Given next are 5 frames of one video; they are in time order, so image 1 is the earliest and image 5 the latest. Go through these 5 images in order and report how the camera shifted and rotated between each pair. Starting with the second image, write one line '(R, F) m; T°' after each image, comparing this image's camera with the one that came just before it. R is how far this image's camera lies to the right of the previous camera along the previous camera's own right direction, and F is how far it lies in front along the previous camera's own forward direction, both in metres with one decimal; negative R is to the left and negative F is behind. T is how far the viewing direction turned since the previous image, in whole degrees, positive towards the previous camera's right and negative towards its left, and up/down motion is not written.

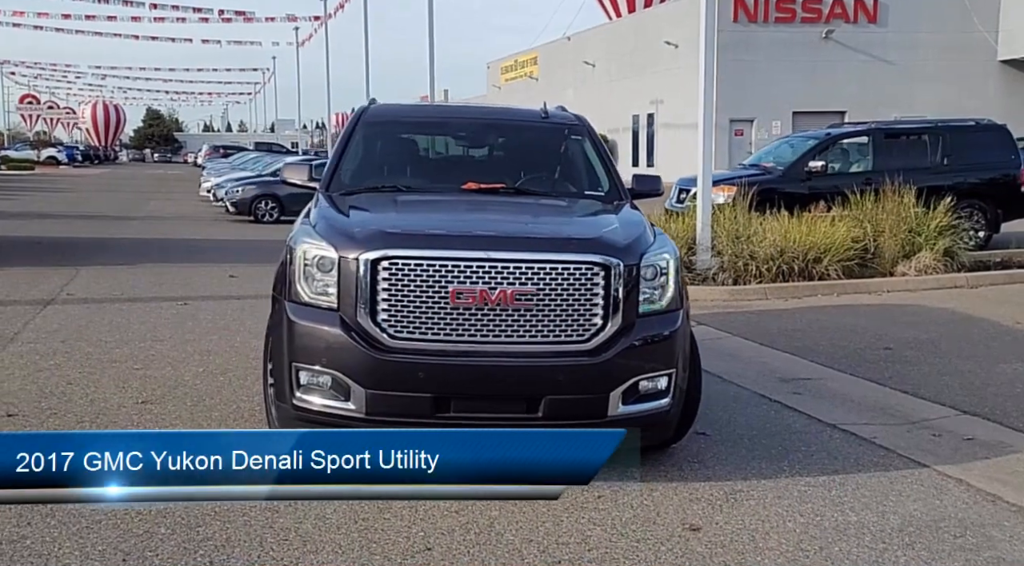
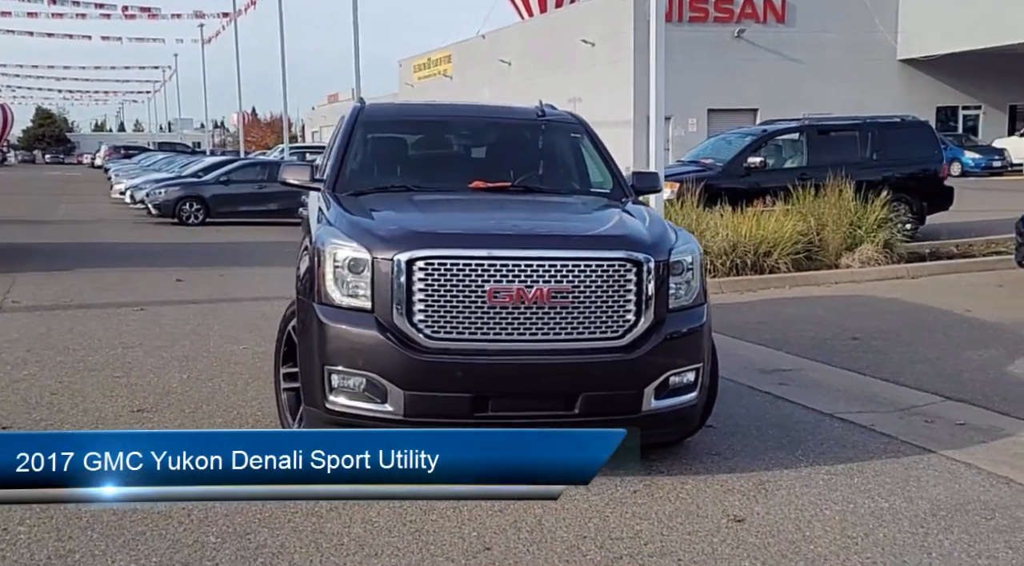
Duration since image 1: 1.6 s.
(-0.6, 0.0) m; +5°
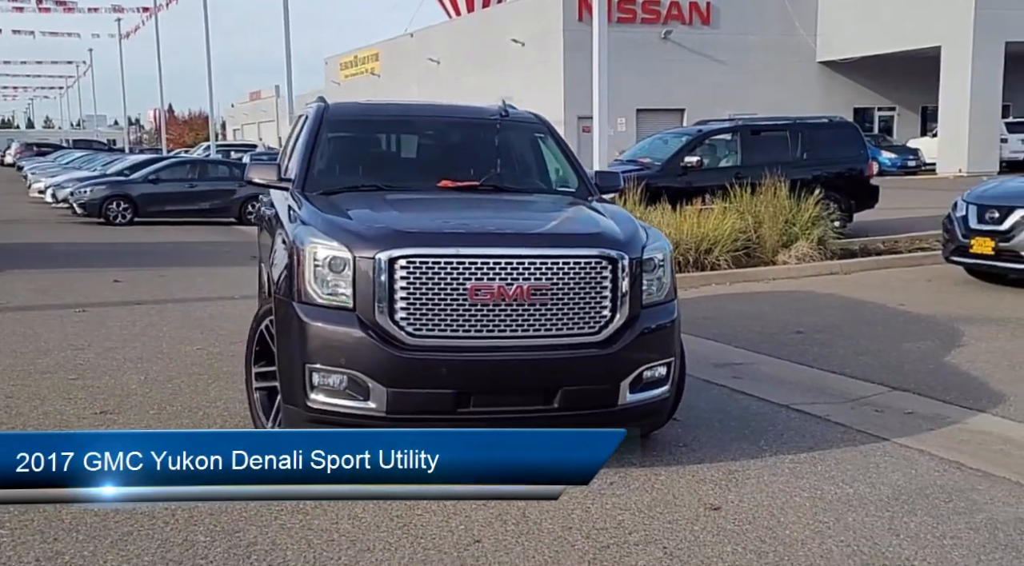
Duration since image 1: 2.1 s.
(-0.3, -0.1) m; +4°
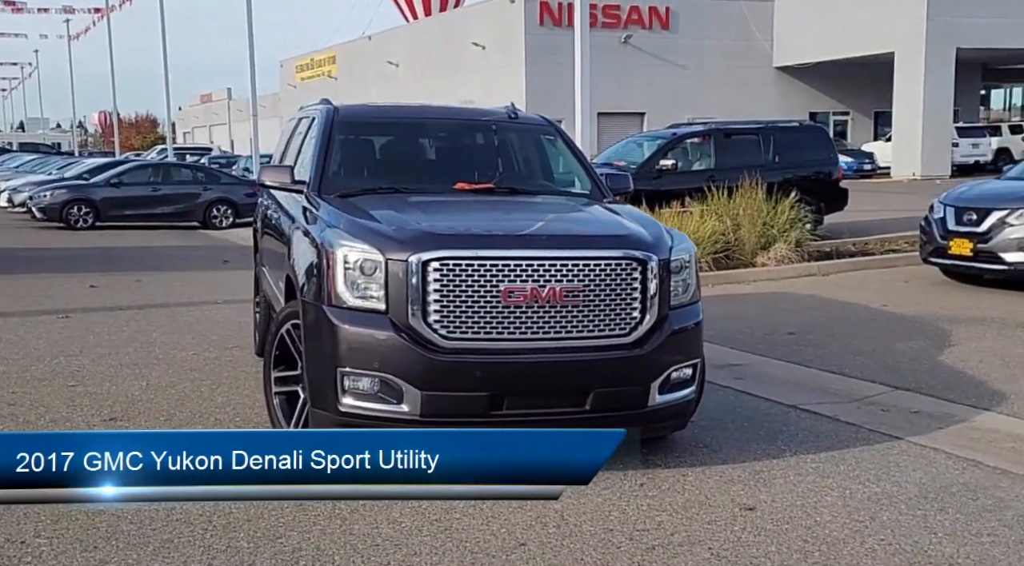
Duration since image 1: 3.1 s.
(-0.4, 0.0) m; +3°
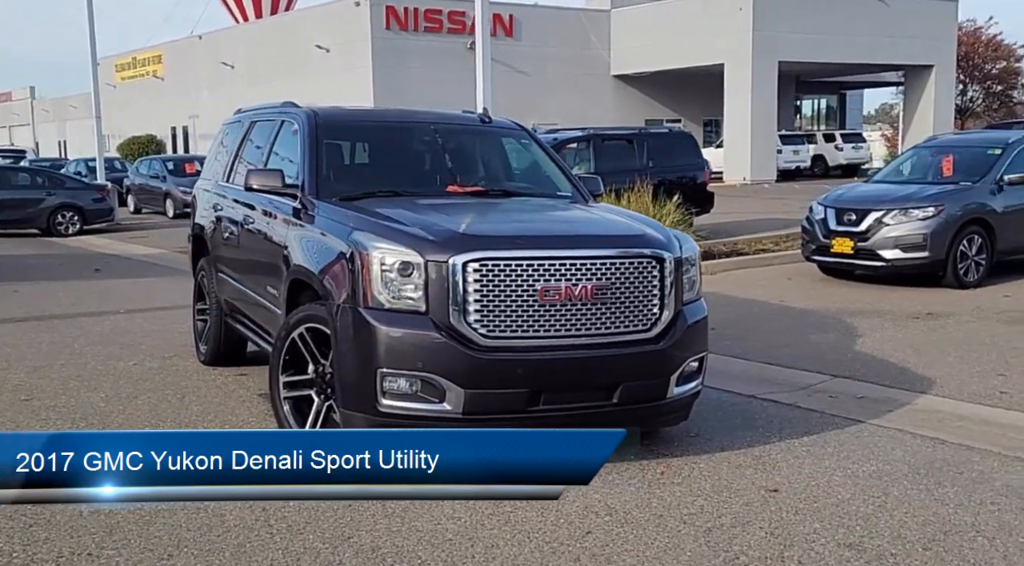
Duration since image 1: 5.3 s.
(-1.0, 0.0) m; +10°
